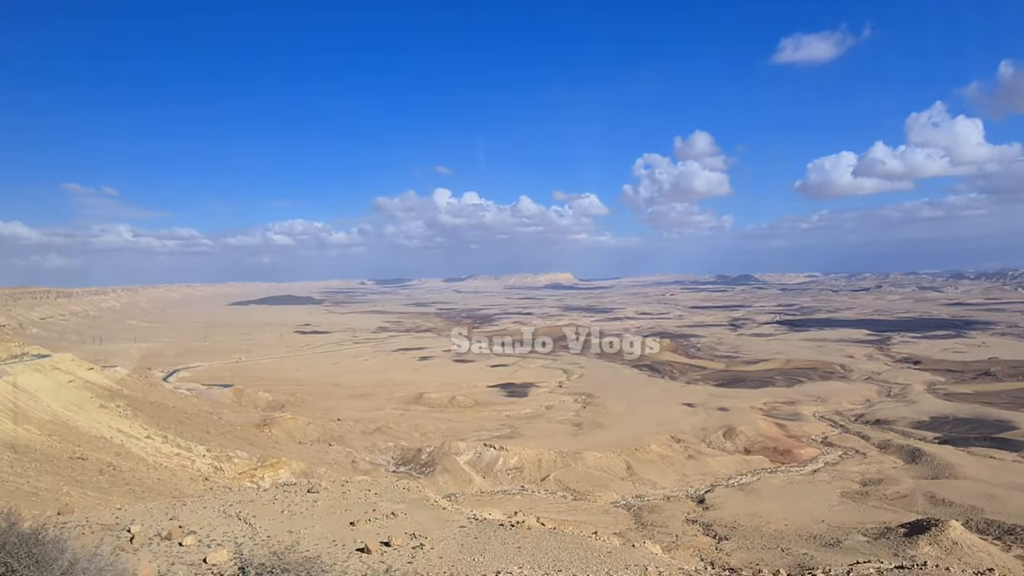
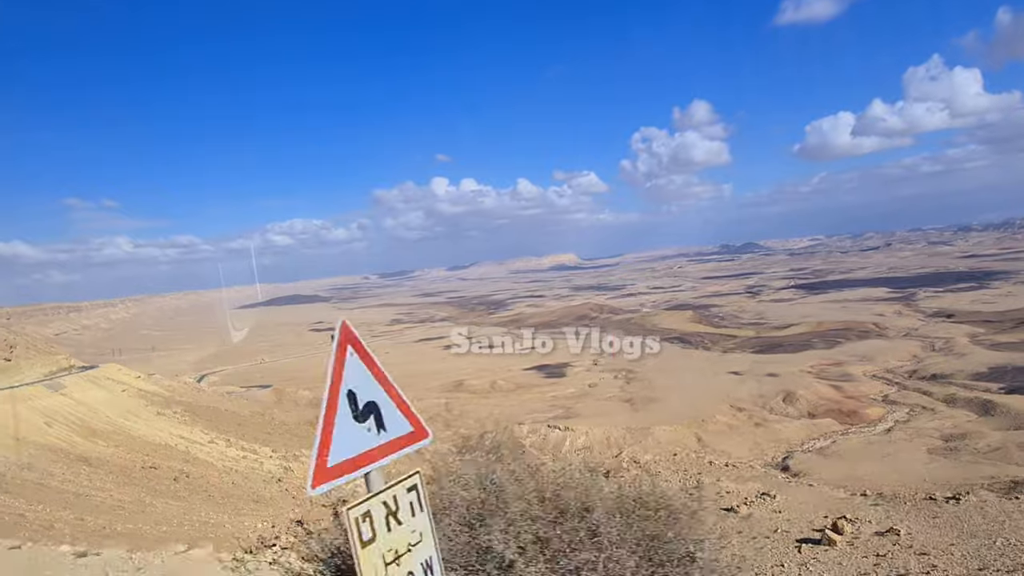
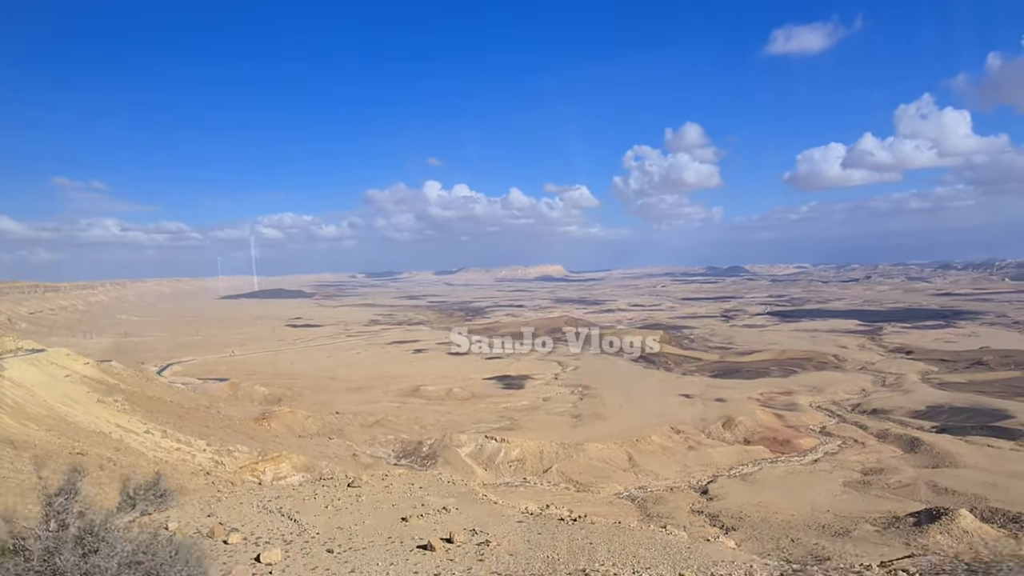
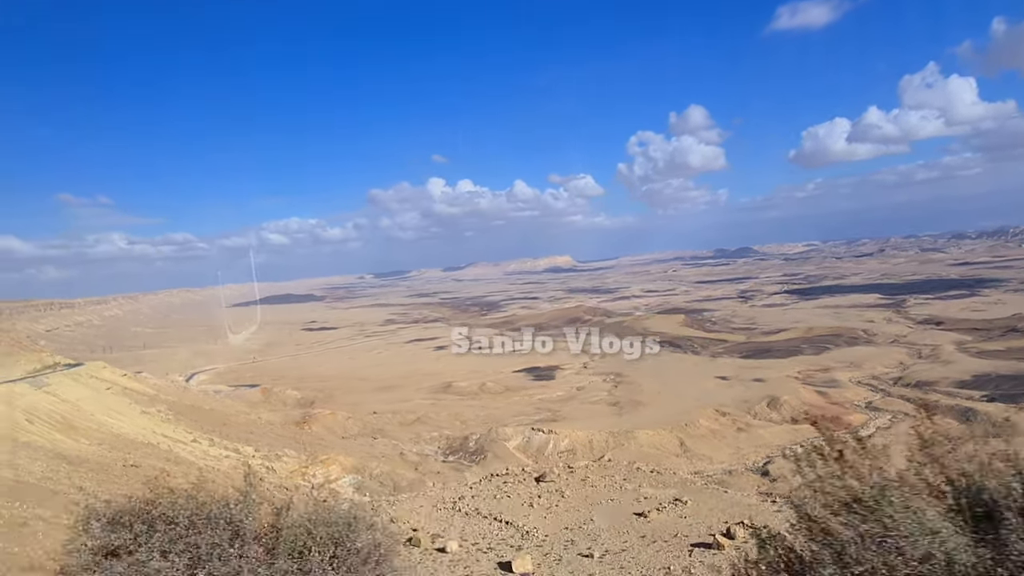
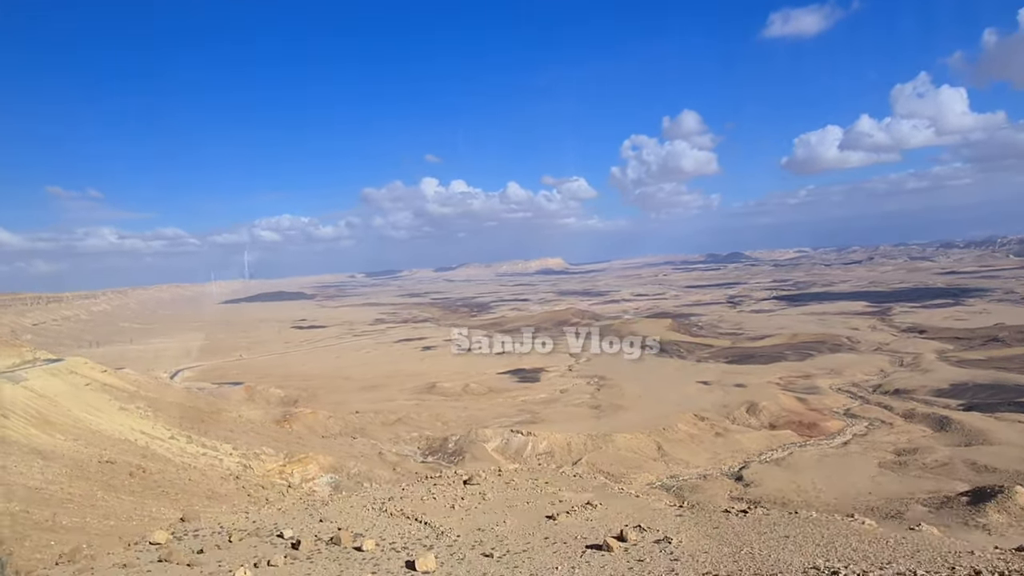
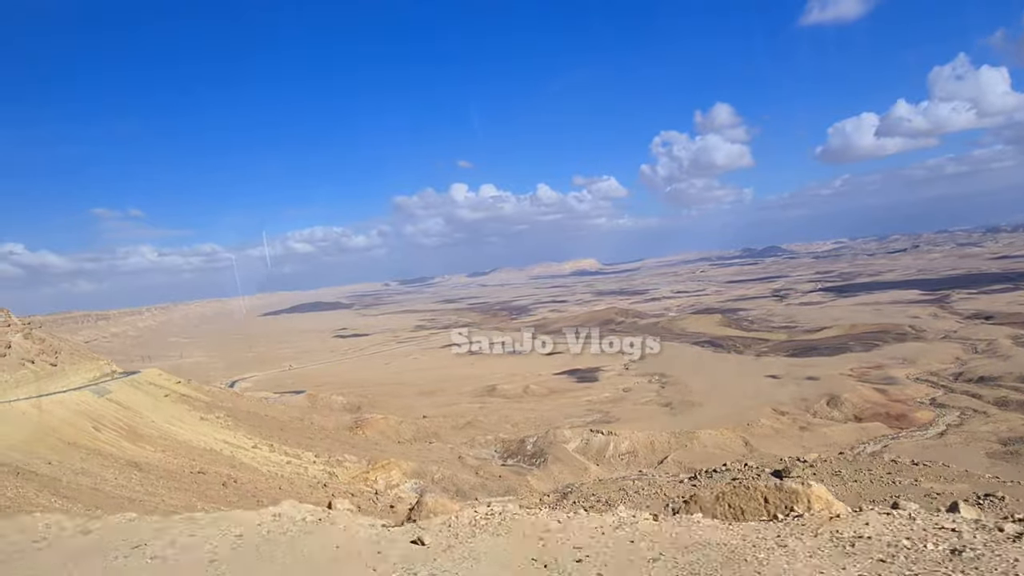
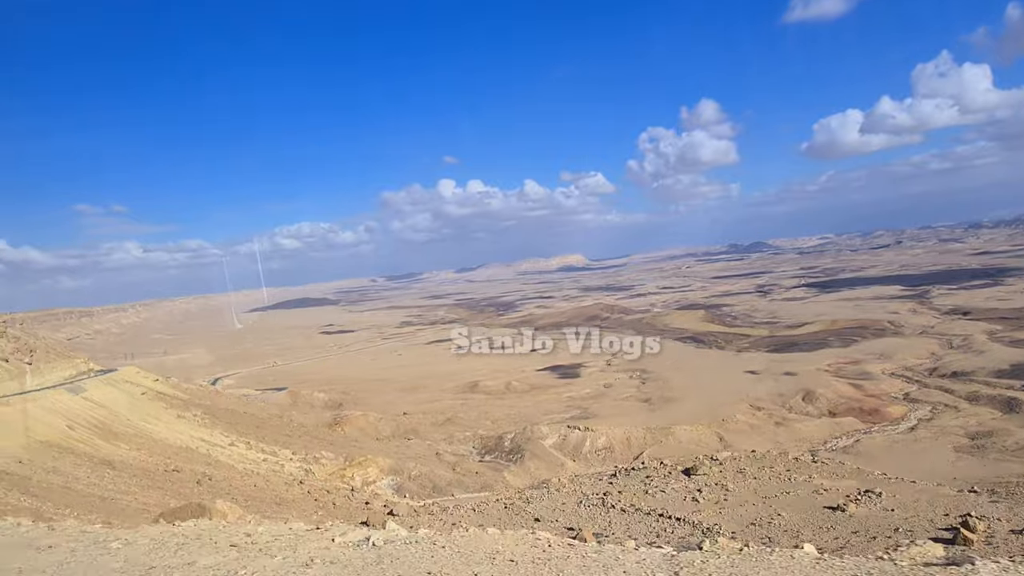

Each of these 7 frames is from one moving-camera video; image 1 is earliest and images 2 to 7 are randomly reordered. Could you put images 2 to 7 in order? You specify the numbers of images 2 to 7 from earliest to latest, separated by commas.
3, 5, 4, 2, 7, 6
